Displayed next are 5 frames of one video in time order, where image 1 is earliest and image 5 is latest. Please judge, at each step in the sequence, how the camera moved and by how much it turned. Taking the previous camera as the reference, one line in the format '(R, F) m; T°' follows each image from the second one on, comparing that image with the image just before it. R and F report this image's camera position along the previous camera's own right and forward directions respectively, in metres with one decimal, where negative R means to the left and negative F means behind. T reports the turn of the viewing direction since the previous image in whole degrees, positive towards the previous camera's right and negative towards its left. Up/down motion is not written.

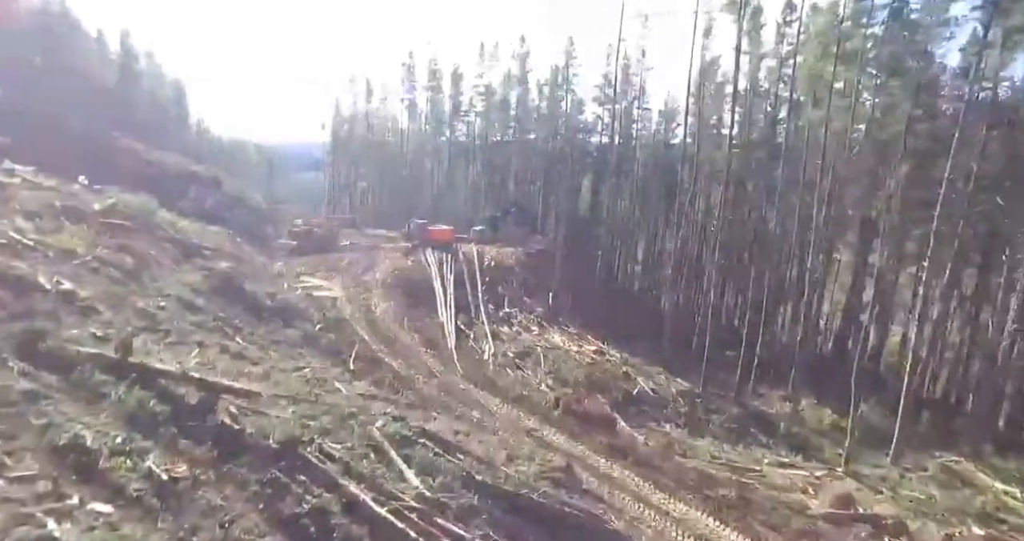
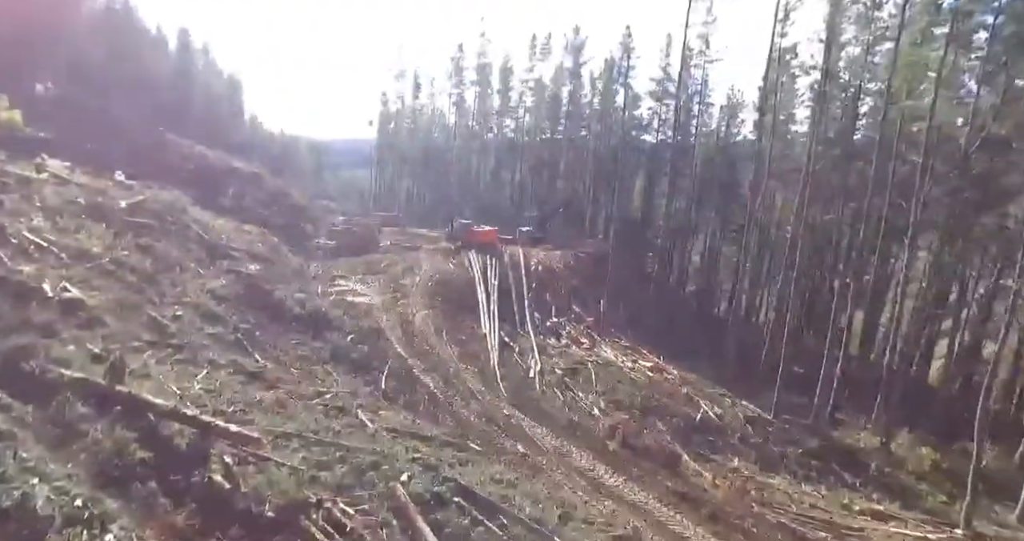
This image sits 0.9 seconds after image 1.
(-0.2, +1.8) m; -5°
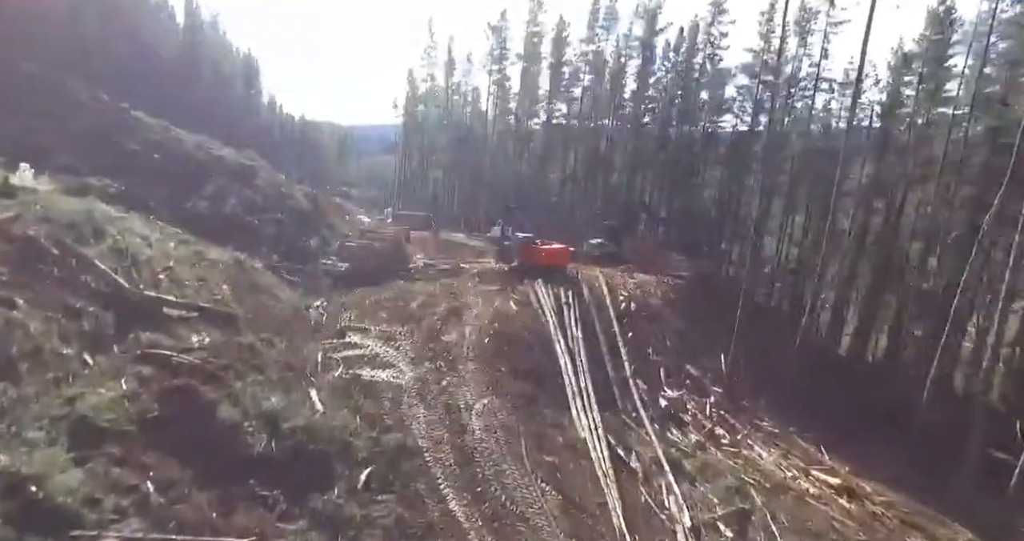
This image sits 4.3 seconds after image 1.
(-2.1, +7.4) m; -2°
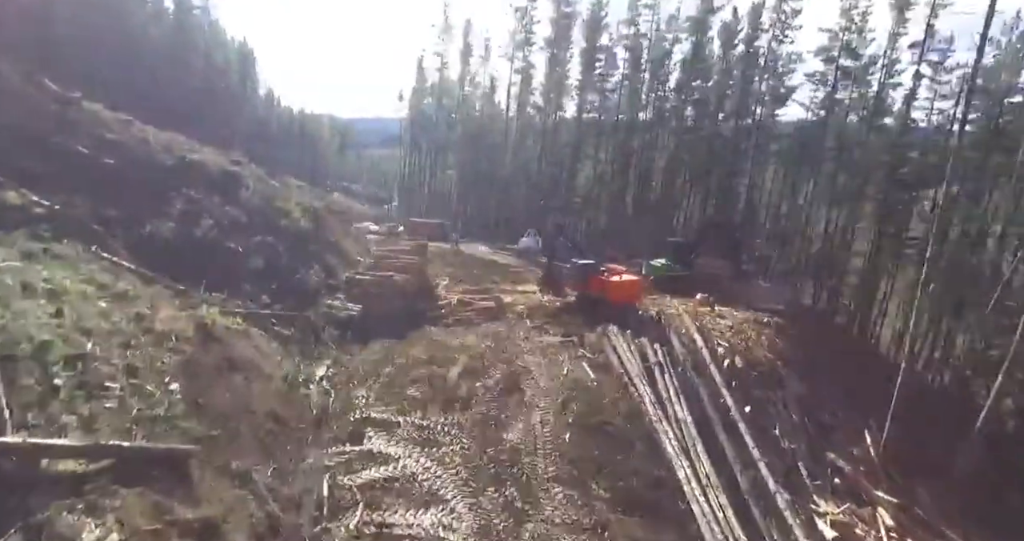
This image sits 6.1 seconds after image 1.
(-1.7, +4.6) m; 0°
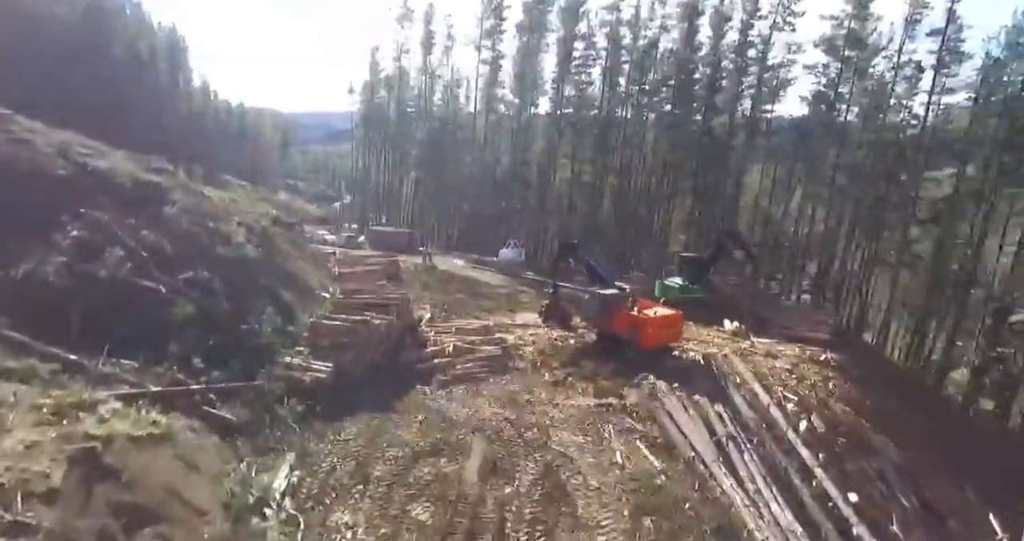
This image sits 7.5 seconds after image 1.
(-1.3, +3.4) m; +5°
